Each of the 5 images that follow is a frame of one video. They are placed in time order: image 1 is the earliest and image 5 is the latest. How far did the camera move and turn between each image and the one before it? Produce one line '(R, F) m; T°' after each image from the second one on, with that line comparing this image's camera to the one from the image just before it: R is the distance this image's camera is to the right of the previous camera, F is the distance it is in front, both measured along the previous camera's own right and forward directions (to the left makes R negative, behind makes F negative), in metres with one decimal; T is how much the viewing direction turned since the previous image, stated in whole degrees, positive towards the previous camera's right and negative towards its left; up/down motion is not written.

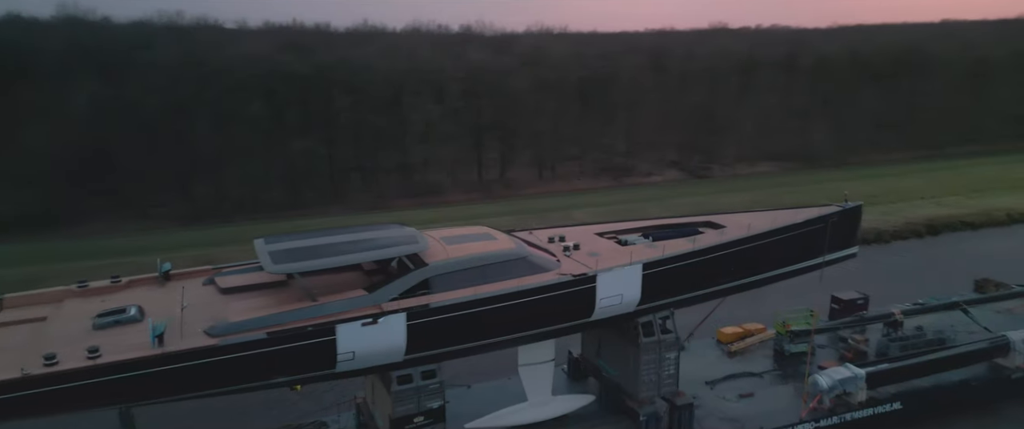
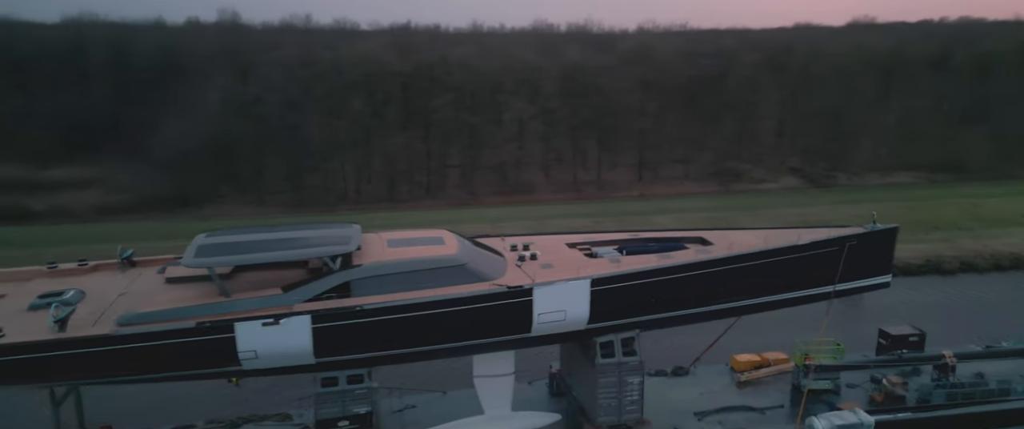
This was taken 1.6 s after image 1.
(+1.4, +0.5) m; -10°
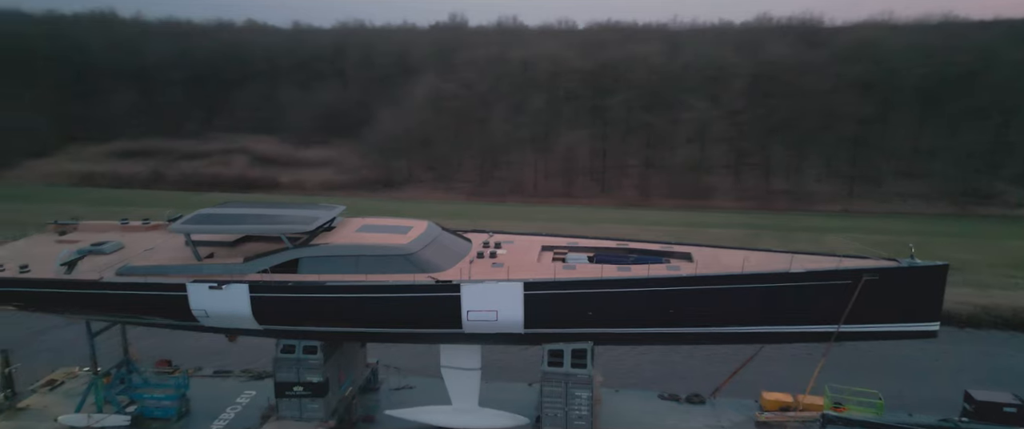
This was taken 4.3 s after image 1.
(+2.1, +0.4) m; -17°
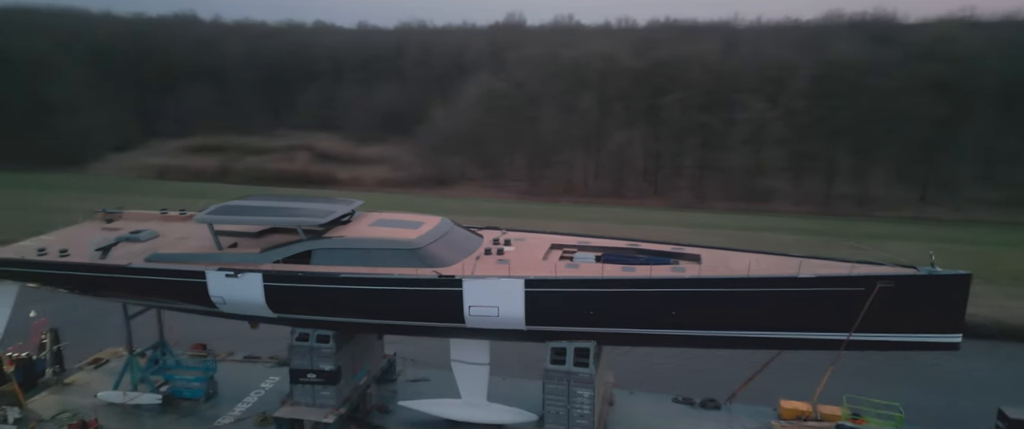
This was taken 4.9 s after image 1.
(+0.4, 0.0) m; -5°
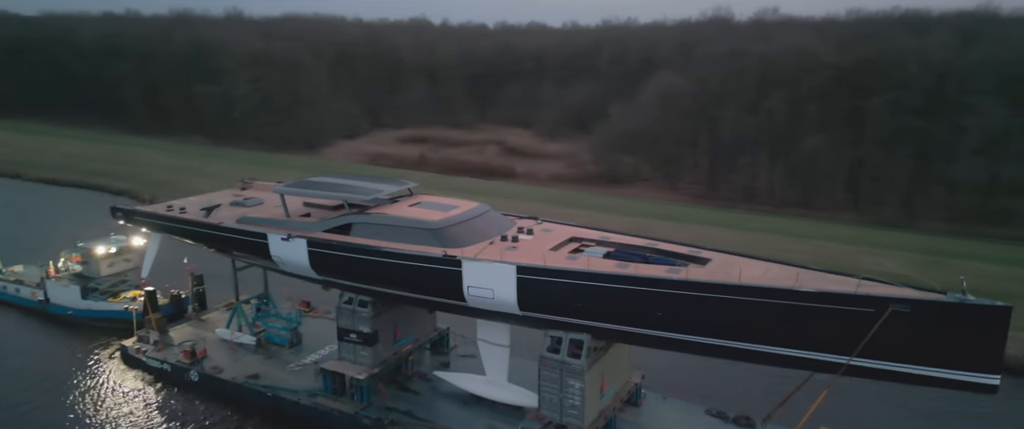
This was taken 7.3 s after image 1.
(+1.6, 0.0) m; -17°
